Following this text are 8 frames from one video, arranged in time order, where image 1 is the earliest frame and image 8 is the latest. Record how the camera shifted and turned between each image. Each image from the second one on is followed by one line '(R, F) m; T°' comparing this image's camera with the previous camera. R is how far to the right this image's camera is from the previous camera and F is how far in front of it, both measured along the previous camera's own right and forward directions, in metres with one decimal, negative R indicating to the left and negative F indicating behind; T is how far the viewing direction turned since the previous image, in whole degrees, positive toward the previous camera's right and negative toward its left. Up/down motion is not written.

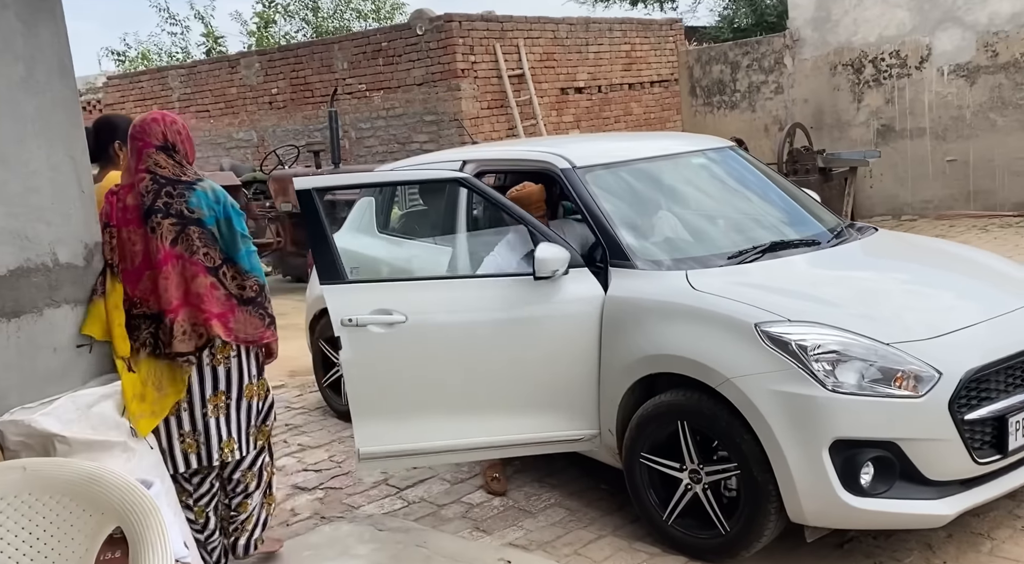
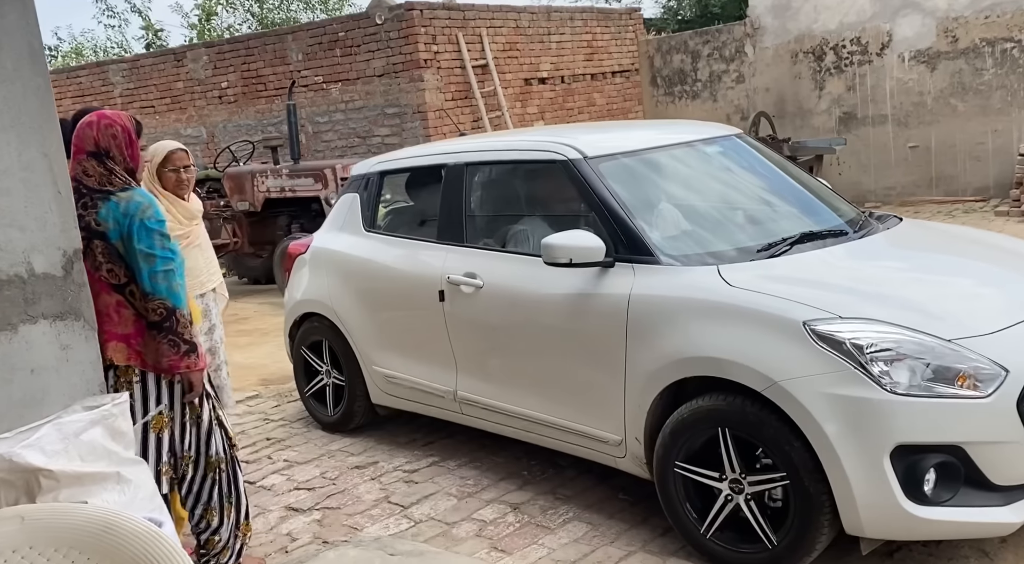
(-0.3, +0.3) m; +3°
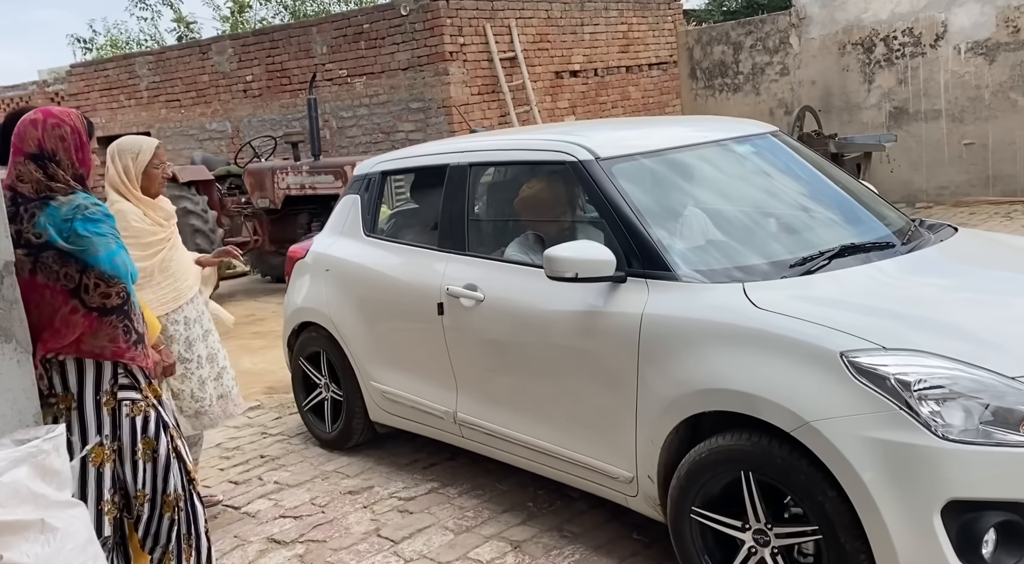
(+0.2, +0.4) m; -3°
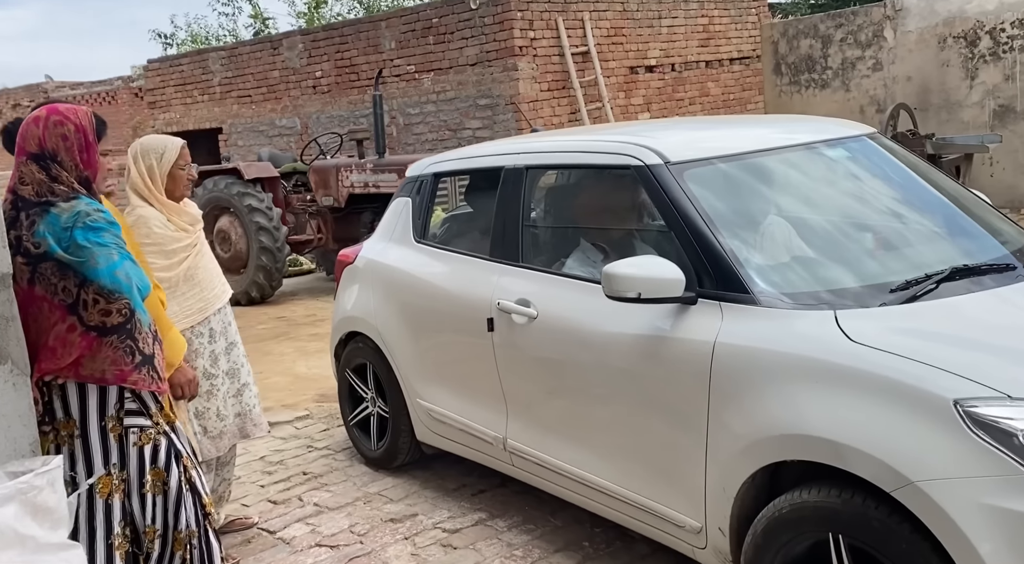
(+0.1, +0.4) m; -4°
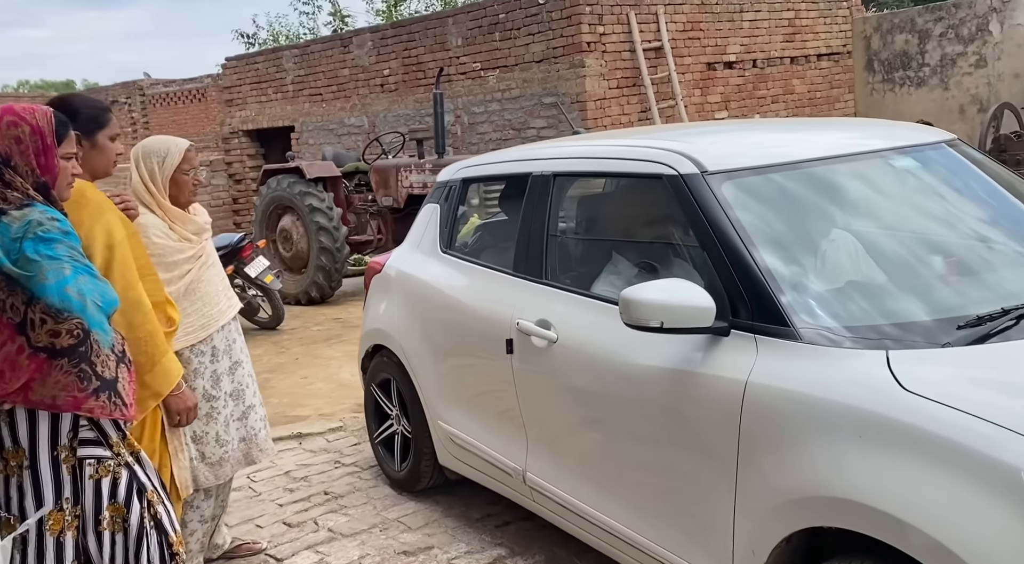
(+0.2, +0.4) m; -5°
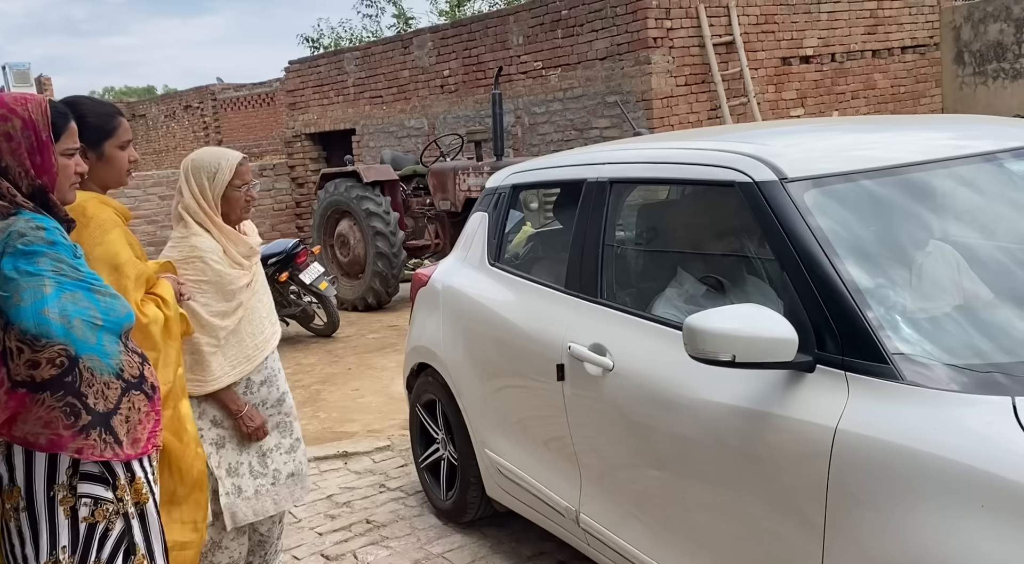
(+0.1, +0.4) m; -4°
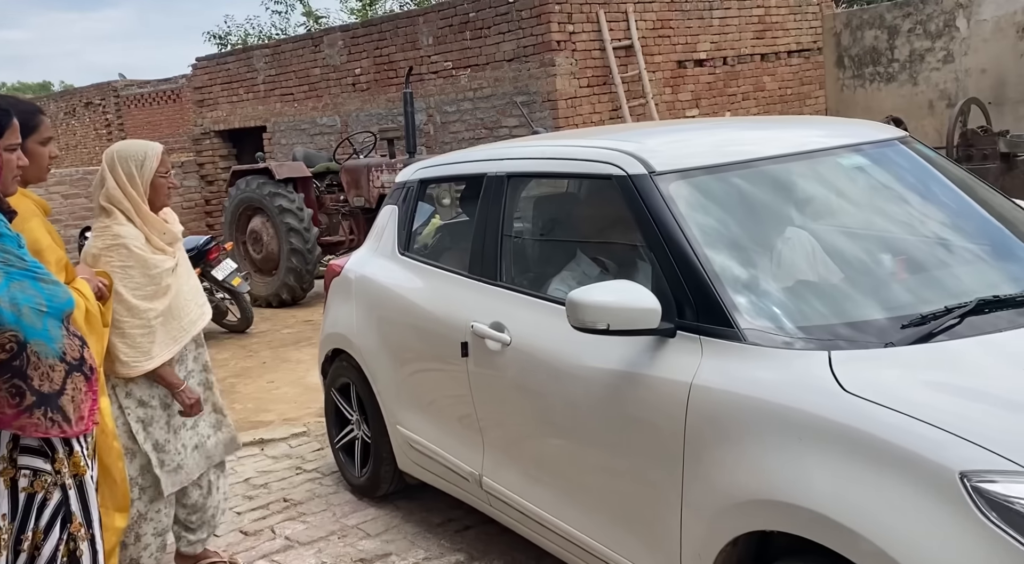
(0.0, -0.3) m; +5°
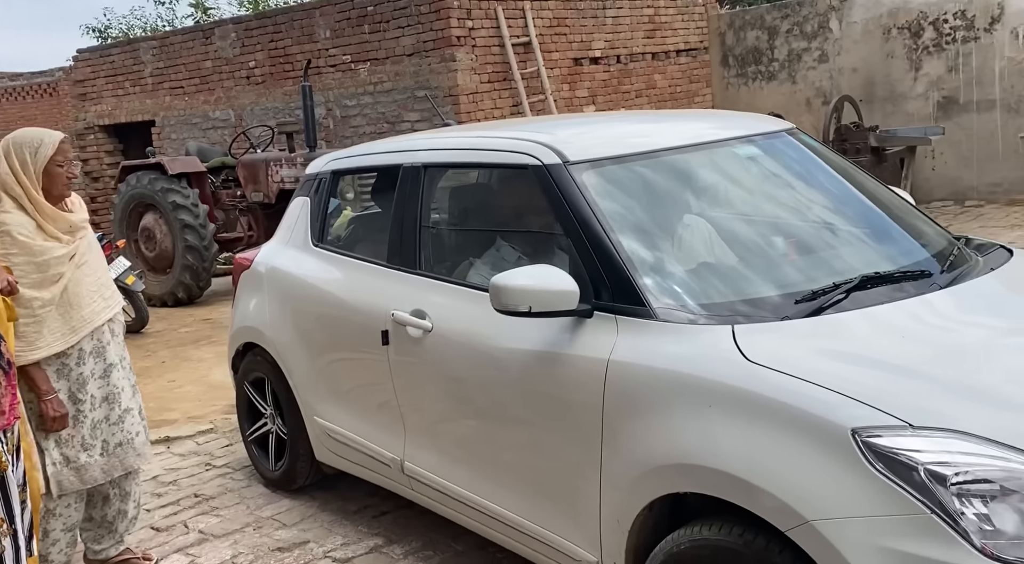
(-0.1, -0.1) m; +6°
